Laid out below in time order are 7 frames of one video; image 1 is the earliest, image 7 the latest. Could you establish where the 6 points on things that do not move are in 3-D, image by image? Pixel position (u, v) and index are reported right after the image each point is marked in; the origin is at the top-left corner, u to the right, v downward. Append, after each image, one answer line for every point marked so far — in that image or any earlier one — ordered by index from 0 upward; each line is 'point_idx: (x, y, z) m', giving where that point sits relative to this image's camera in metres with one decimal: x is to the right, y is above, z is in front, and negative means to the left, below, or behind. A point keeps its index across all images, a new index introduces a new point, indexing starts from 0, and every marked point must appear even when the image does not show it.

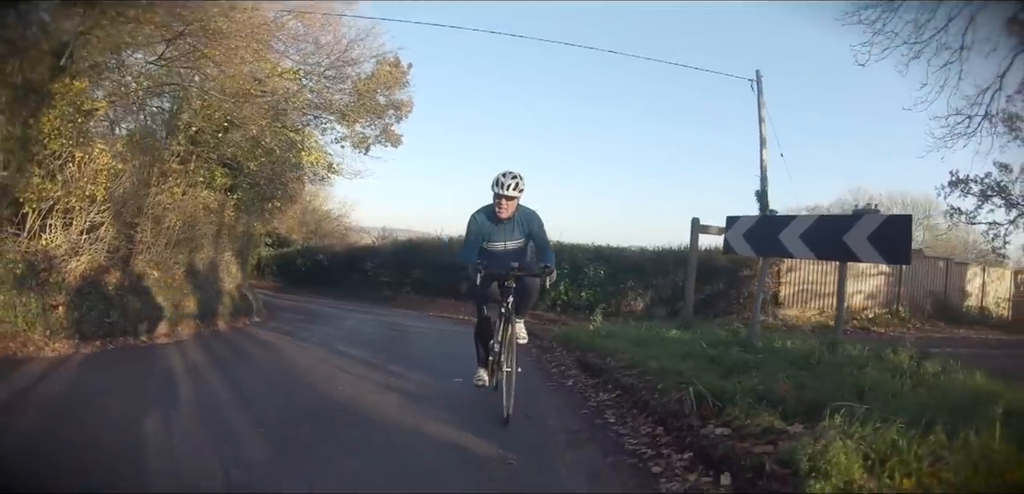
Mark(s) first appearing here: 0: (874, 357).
0: (+2.4, -0.7, +6.4) m
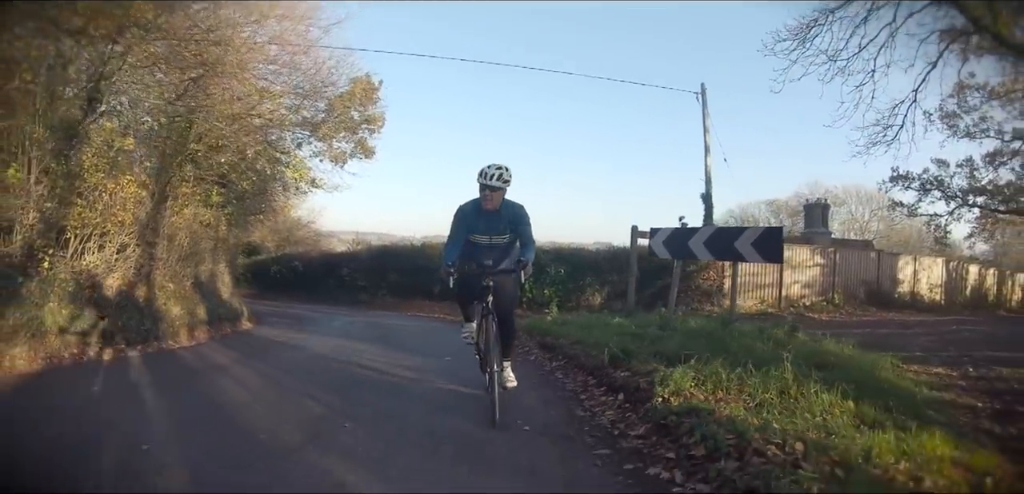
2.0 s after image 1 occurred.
0: (+2.2, -0.7, +8.4) m
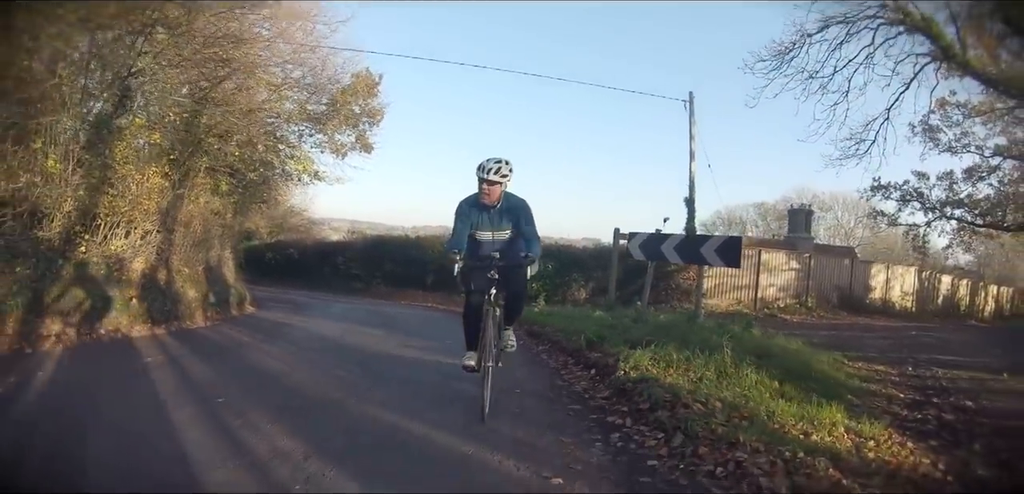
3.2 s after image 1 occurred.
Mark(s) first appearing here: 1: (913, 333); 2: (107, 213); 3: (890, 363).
0: (+2.1, -0.8, +9.5) m
1: (+8.4, -1.8, +19.7) m
2: (-5.4, +0.5, +12.5) m
3: (+4.5, -1.4, +11.2) m
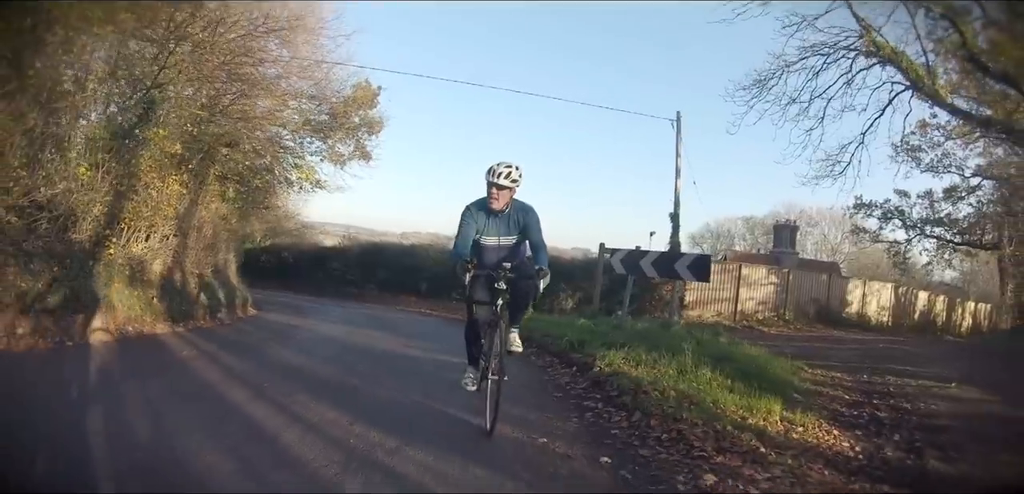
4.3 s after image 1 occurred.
0: (+2.0, -0.9, +10.6) m
1: (+8.1, -2.2, +20.8) m
2: (-5.5, +0.5, +13.5) m
3: (+4.4, -1.6, +12.3) m
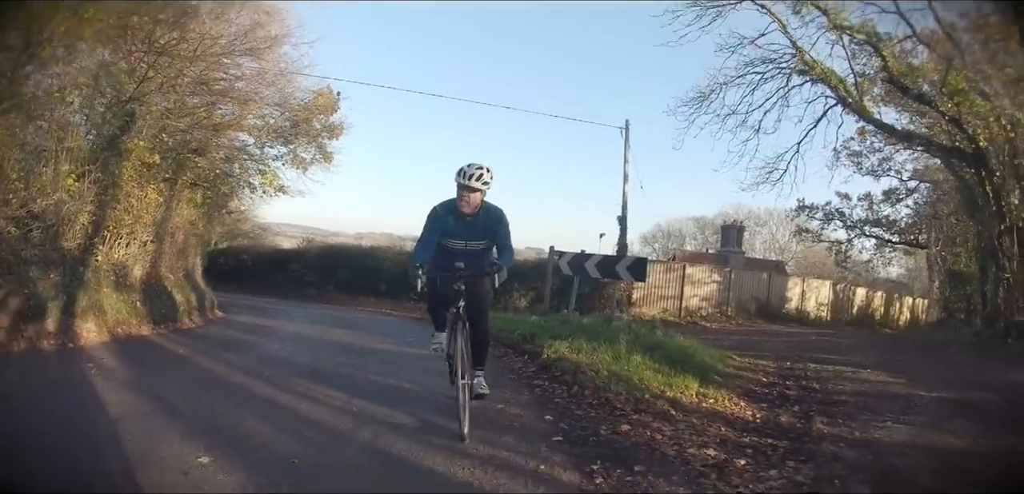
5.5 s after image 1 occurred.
0: (+1.5, -1.0, +11.9) m
1: (+7.2, -2.2, +22.3) m
2: (-6.1, +0.4, +14.4) m
3: (+3.8, -1.6, +13.6) m
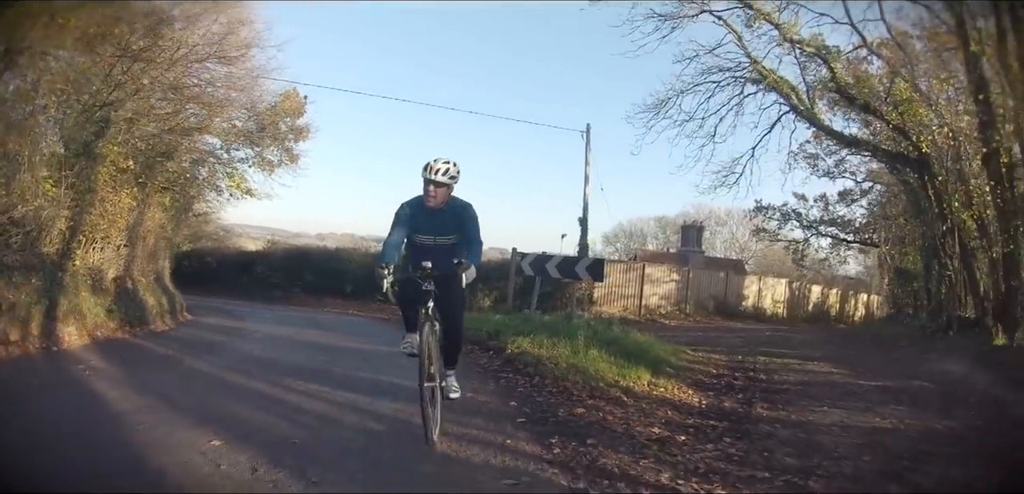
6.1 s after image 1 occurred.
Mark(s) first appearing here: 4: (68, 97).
0: (+1.0, -1.0, +12.5) m
1: (+6.3, -2.2, +23.2) m
2: (-6.7, +0.3, +14.8) m
3: (+3.3, -1.6, +14.4) m
4: (-6.1, +2.0, +12.9) m
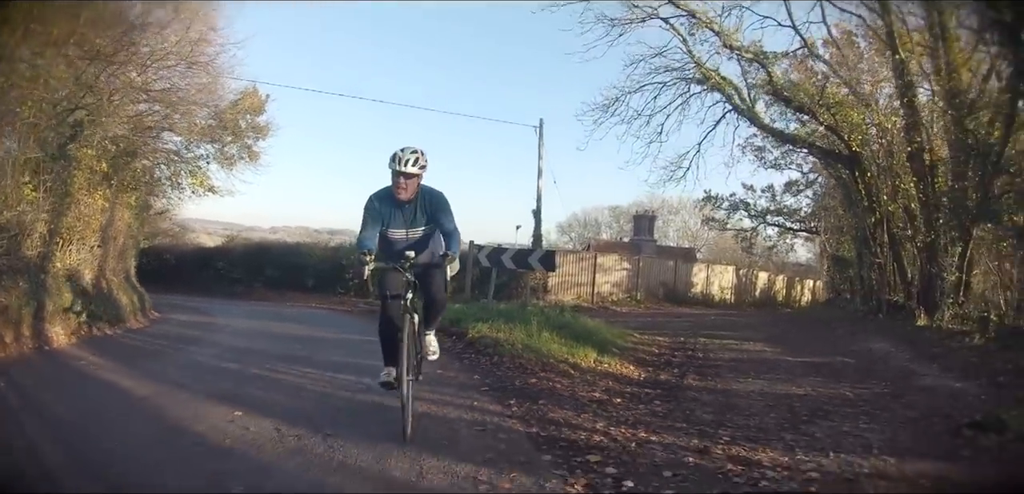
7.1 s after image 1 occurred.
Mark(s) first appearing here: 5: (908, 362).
0: (+0.4, -0.9, +13.6) m
1: (+5.2, -1.9, +24.5) m
2: (-7.4, +0.2, +15.5) m
3: (+2.6, -1.5, +15.6) m
4: (-6.8, +2.0, +13.6) m
5: (+5.8, -1.7, +13.8) m
